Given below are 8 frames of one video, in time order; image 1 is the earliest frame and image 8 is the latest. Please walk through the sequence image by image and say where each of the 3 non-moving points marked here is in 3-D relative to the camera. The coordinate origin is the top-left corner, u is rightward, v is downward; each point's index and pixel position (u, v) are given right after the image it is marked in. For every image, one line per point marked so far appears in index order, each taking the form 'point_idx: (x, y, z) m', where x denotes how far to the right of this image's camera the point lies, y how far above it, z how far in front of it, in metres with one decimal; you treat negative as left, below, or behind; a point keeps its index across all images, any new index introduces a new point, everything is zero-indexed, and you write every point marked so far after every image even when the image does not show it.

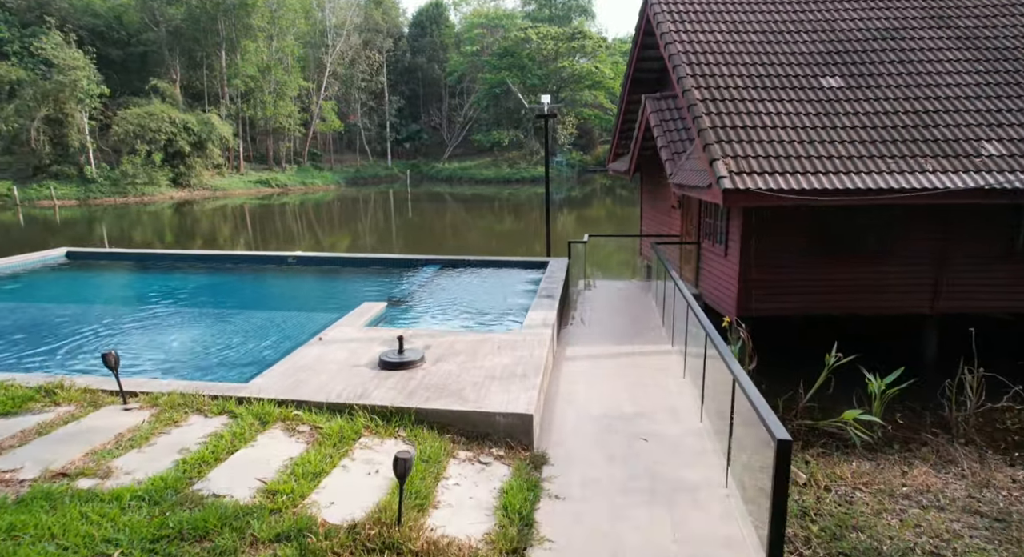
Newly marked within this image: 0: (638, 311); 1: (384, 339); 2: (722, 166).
0: (+1.2, -0.3, +6.1) m
1: (-0.9, -0.4, +4.3) m
2: (+1.5, +0.8, +4.7) m
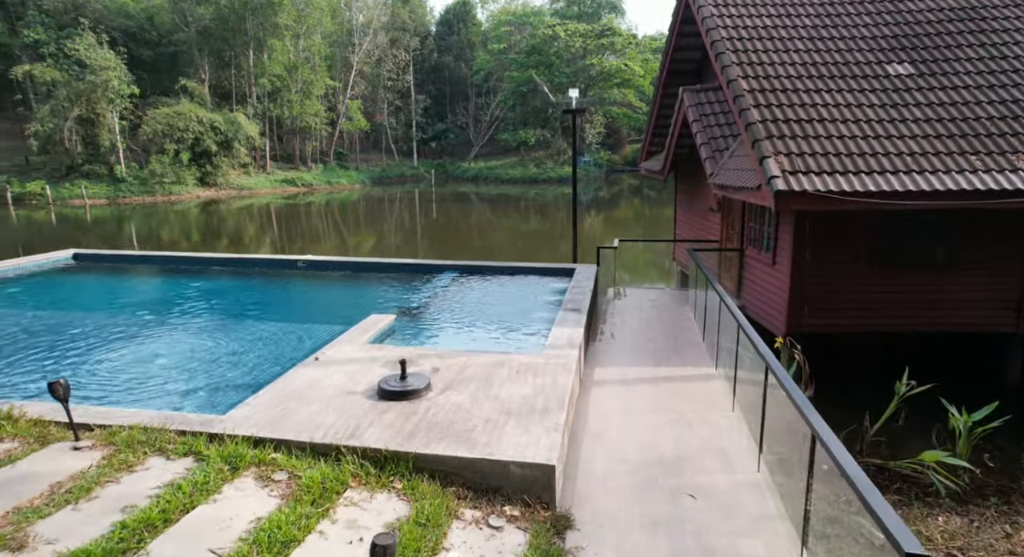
0: (+1.4, -0.4, +5.5) m
1: (-0.7, -0.5, +3.8) m
2: (+1.7, +0.7, +4.1) m
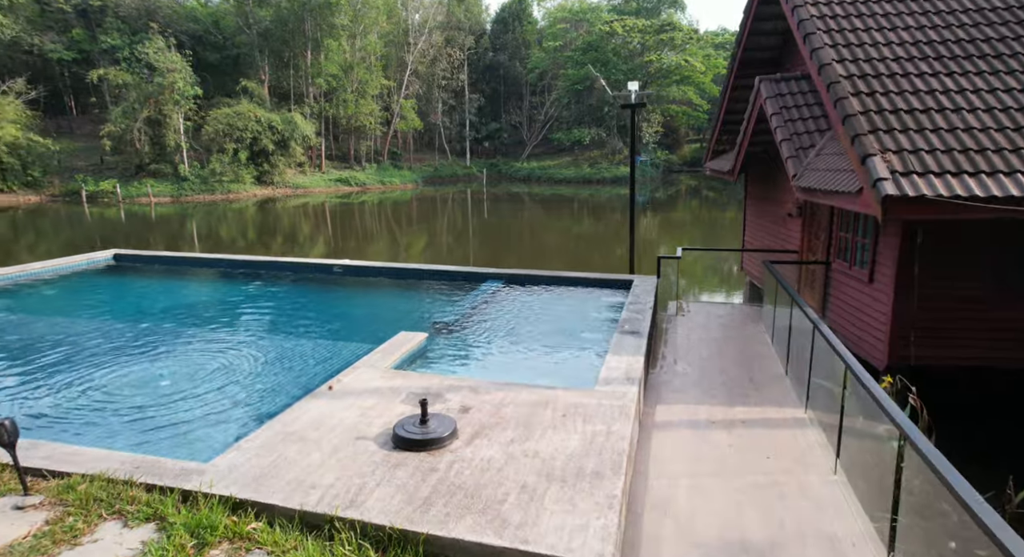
0: (+1.7, -0.5, +4.7) m
1: (-0.5, -0.6, +3.2) m
2: (+1.9, +0.6, +3.4) m
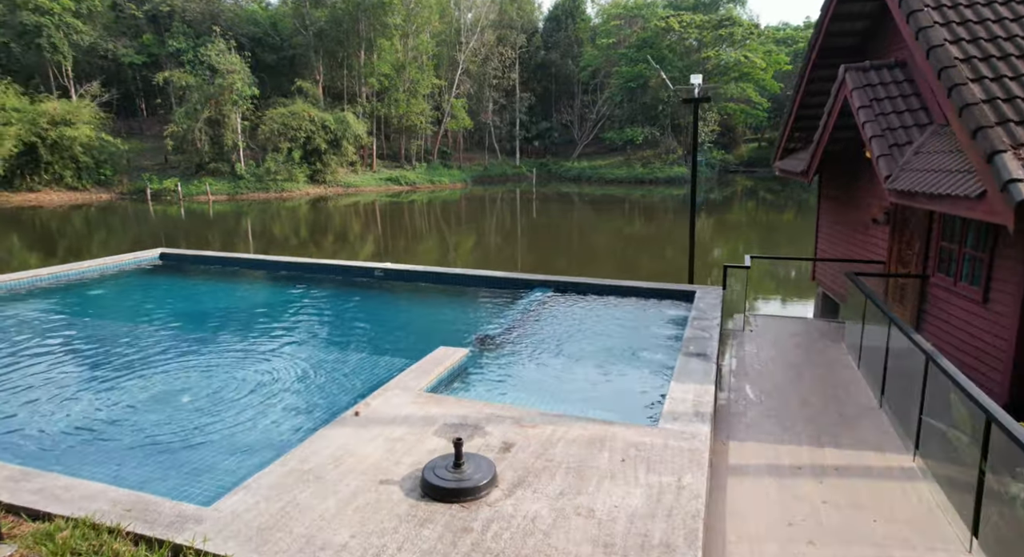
0: (+2.1, -0.6, +4.2) m
1: (-0.3, -0.6, +2.8) m
2: (+2.2, +0.5, +2.8) m
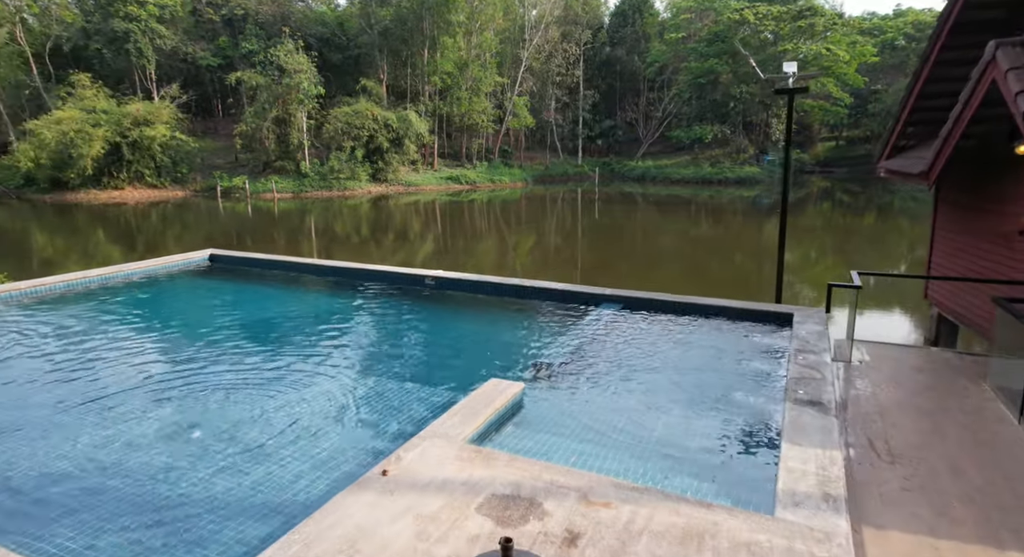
0: (+2.4, -0.7, +3.3) m
1: (-0.1, -0.8, +2.2) m
2: (+2.4, +0.3, +1.9) m
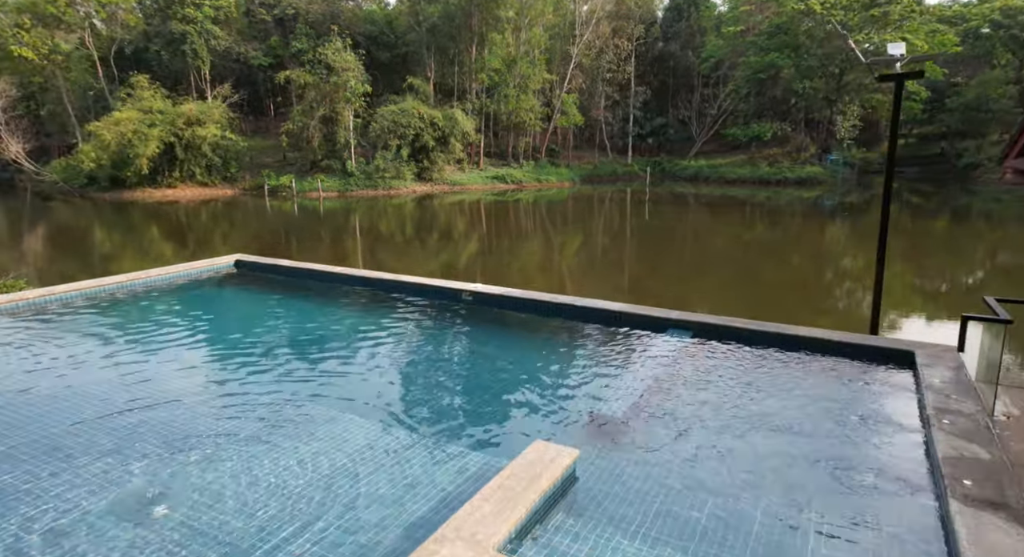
0: (+2.6, -0.9, +2.4) m
1: (0.0, -0.9, +1.4) m
2: (+2.5, +0.2, +1.0) m
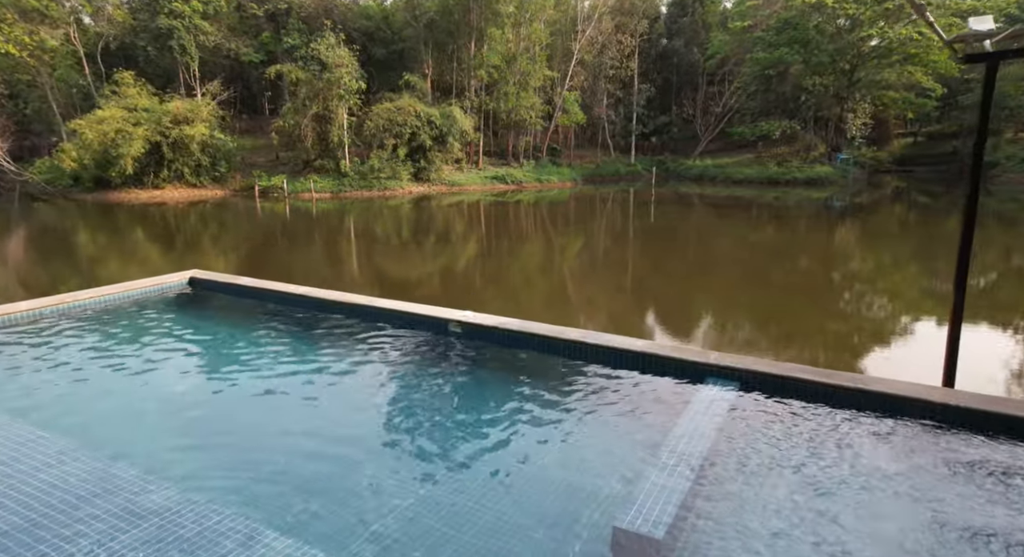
0: (+2.6, -1.1, +1.4) m
1: (0.0, -1.1, +0.4) m
2: (+2.5, 0.0, 0.0) m
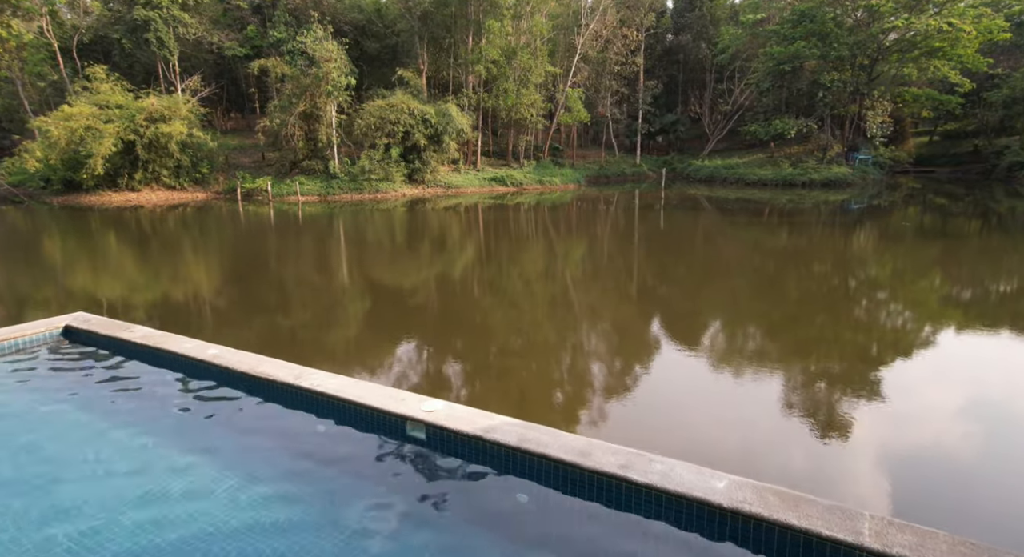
0: (+2.6, -1.4, -0.3) m
1: (0.0, -1.4, -1.3) m
2: (+2.5, -0.4, -1.7) m
